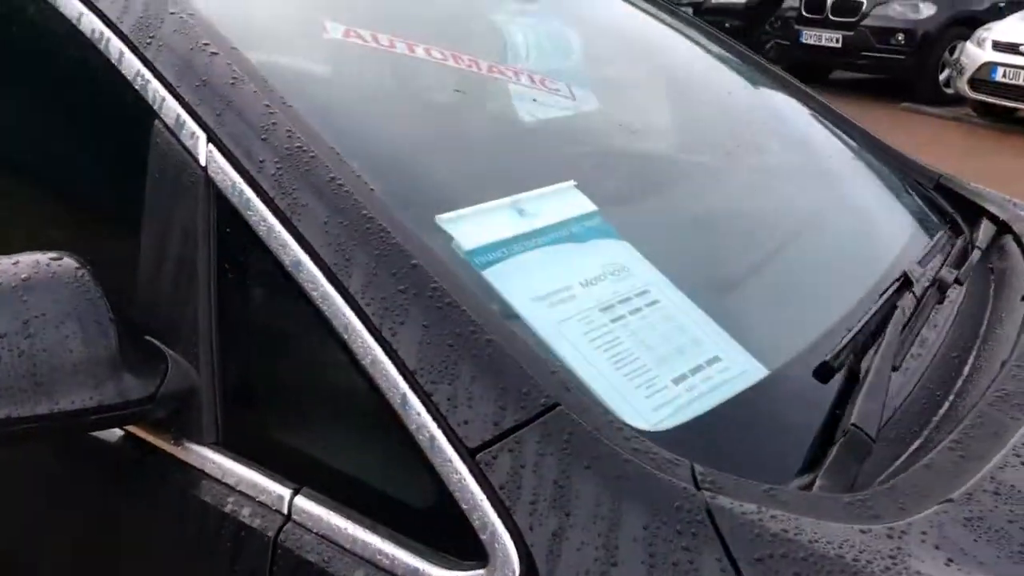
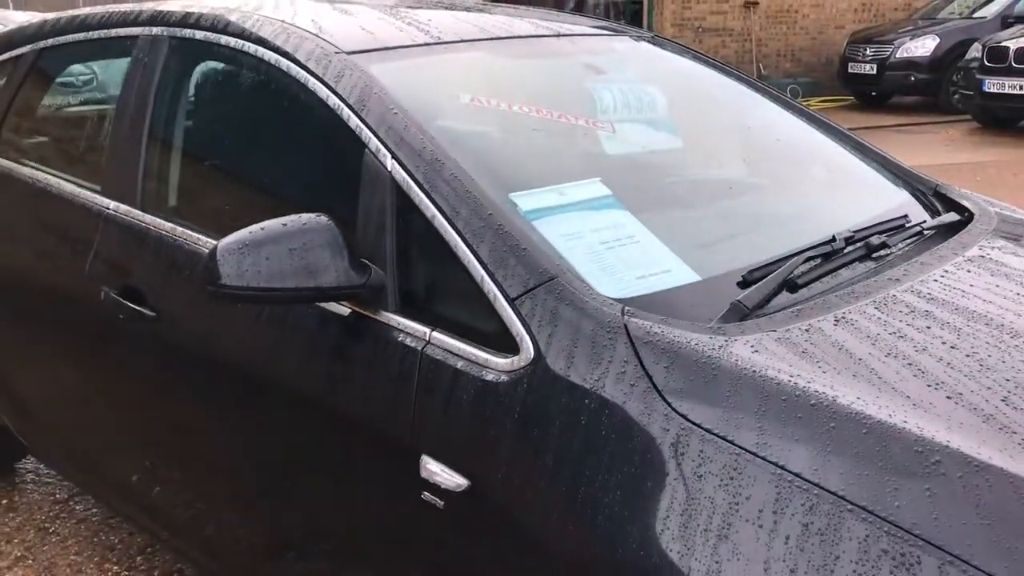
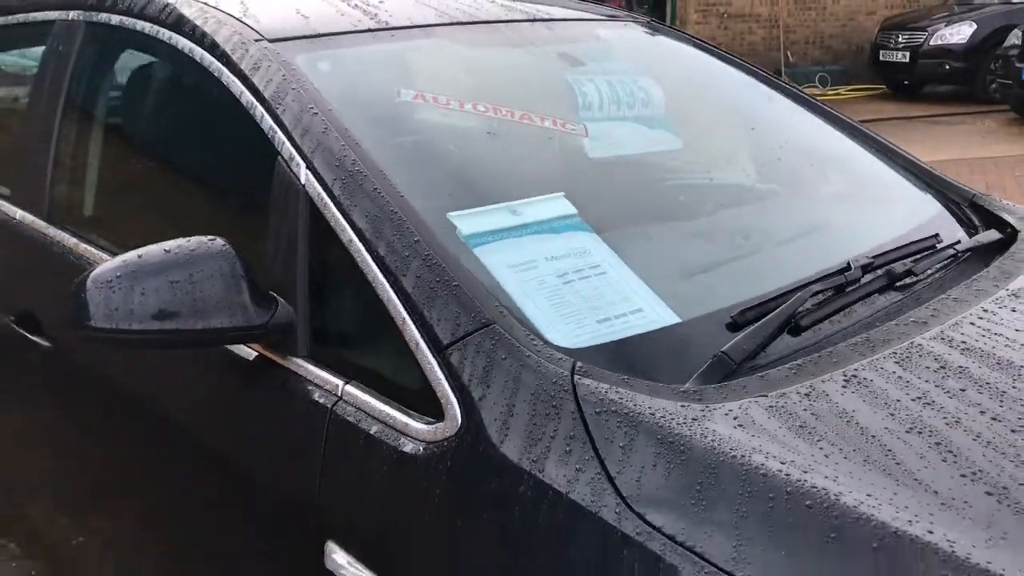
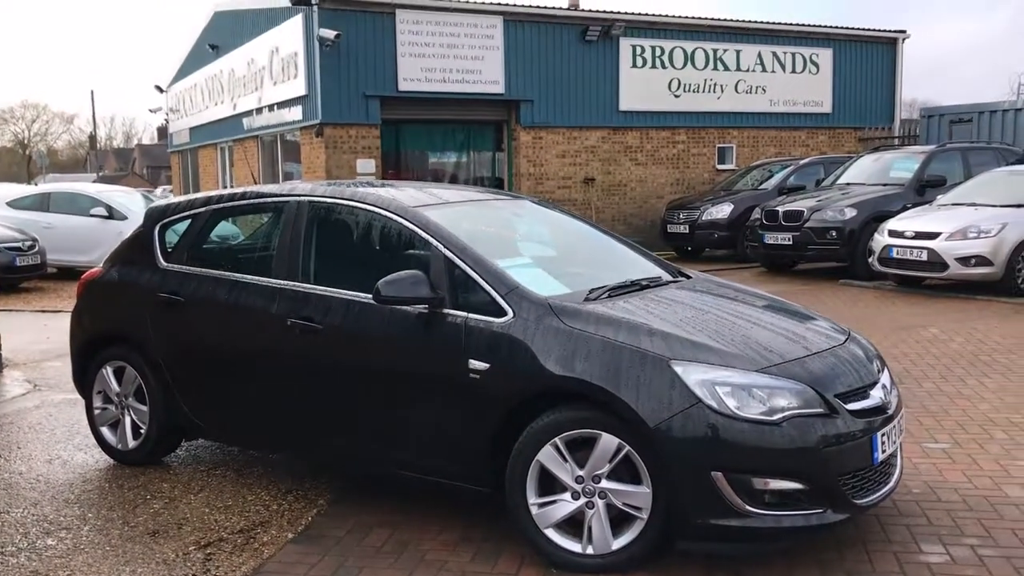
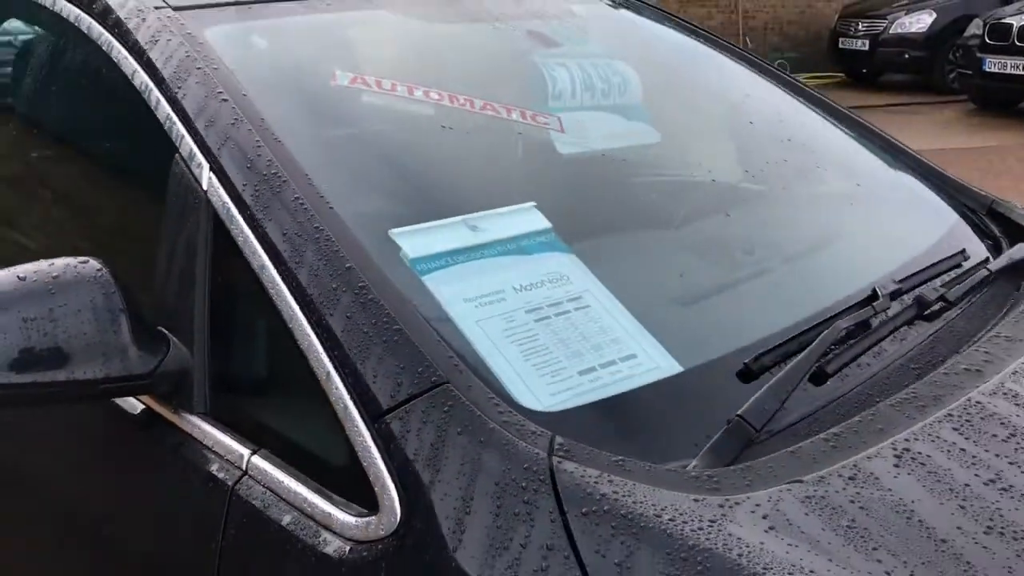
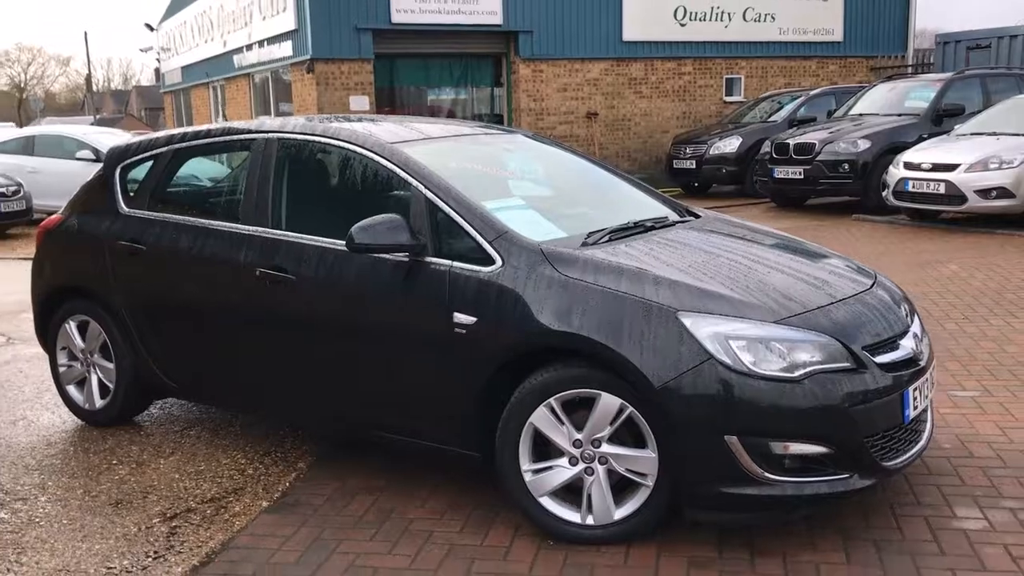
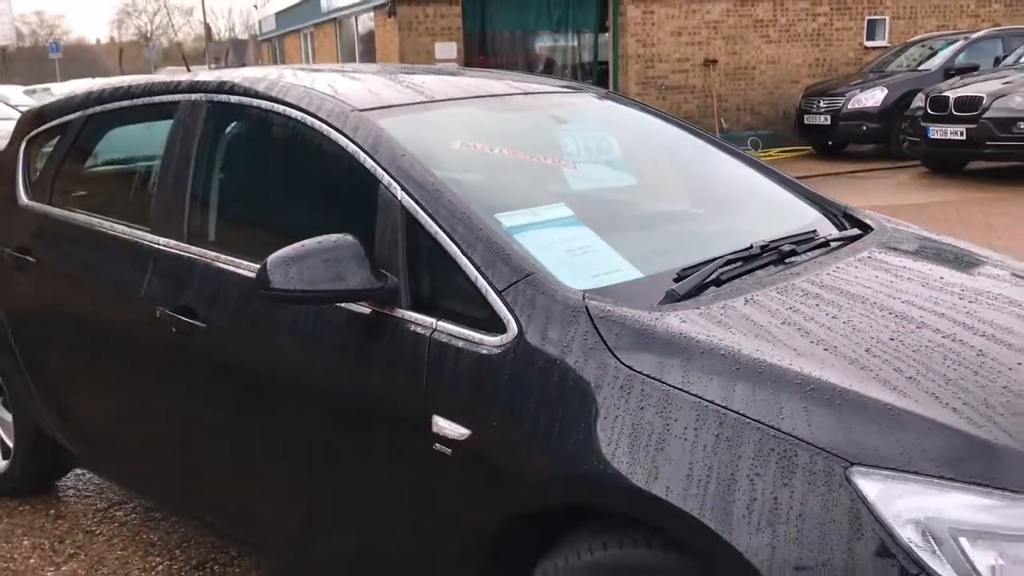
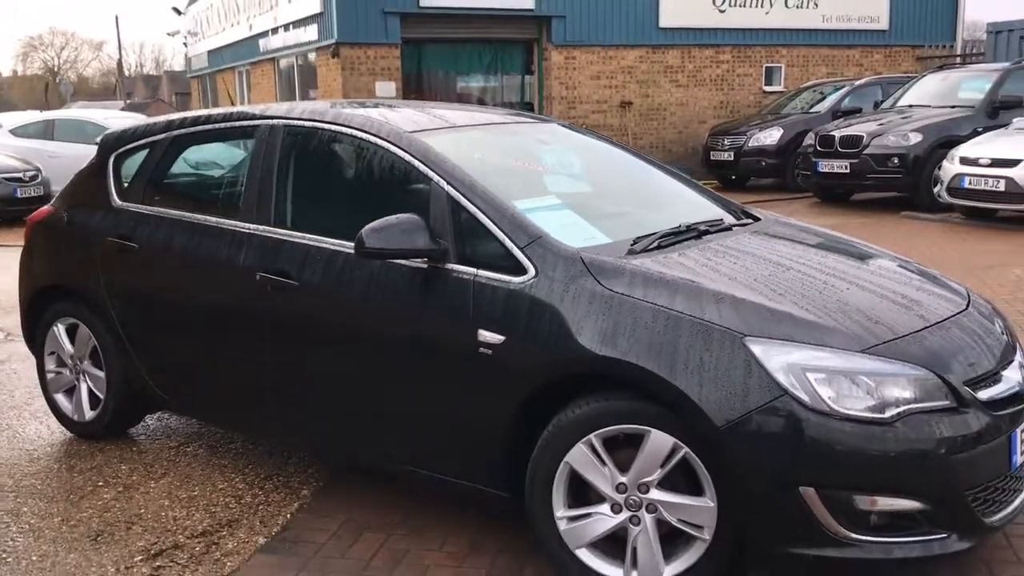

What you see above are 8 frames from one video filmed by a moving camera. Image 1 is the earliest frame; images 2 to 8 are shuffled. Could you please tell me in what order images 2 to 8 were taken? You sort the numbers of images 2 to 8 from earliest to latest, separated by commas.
5, 3, 2, 7, 8, 6, 4
